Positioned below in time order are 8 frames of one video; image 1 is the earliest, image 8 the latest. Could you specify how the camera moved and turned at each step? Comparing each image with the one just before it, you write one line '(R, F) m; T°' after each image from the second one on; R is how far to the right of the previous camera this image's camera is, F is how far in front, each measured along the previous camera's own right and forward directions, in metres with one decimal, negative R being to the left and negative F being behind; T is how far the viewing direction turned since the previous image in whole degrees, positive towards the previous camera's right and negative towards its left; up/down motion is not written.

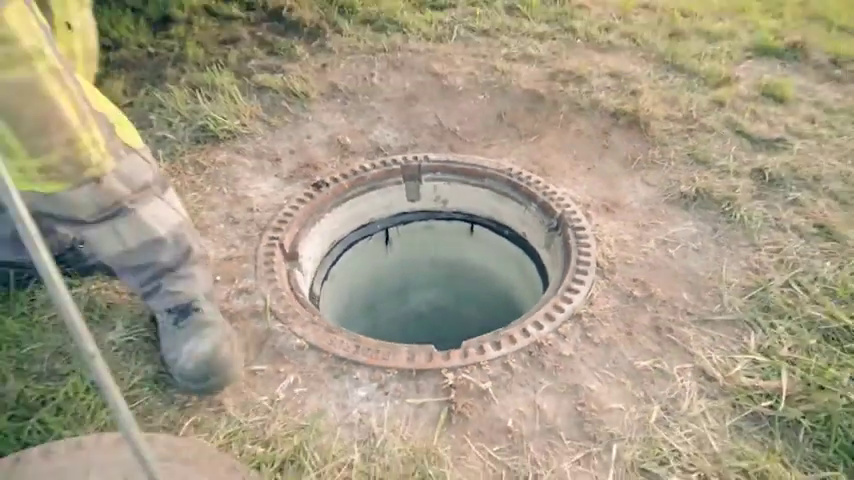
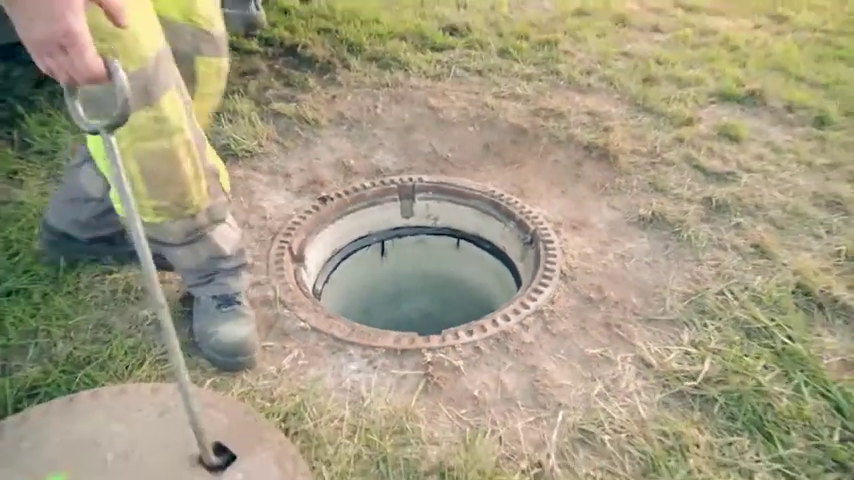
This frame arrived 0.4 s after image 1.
(0.0, -0.3) m; 0°
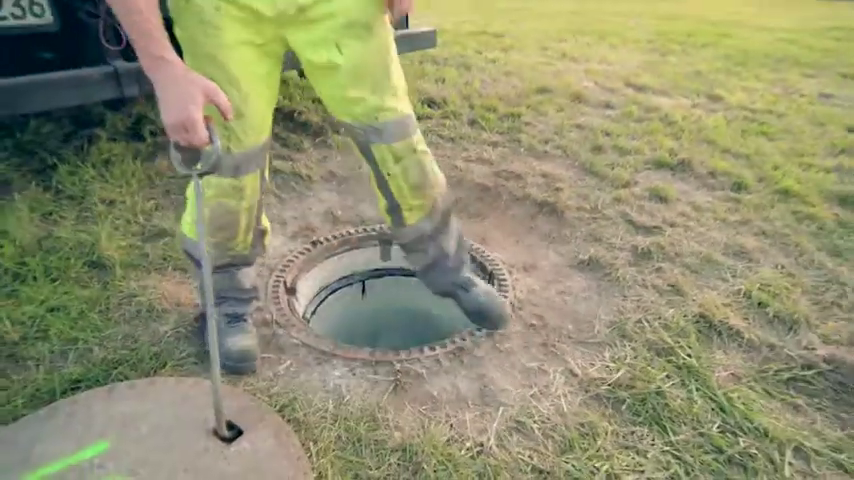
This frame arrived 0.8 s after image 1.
(0.0, -0.4) m; +2°
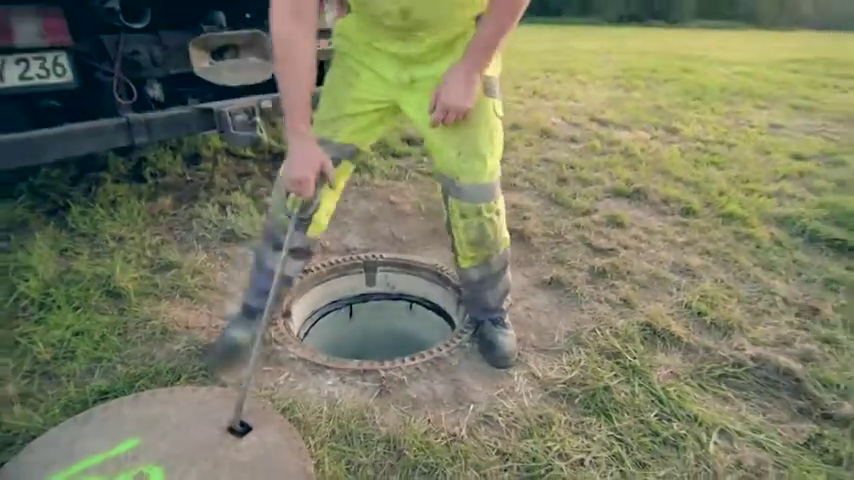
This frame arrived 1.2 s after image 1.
(0.0, -0.3) m; +2°
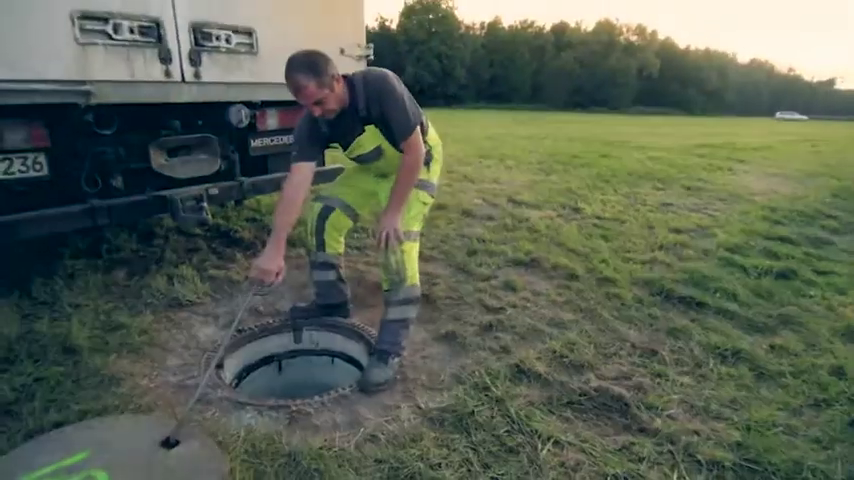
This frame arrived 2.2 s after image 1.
(+0.3, -0.7) m; +4°
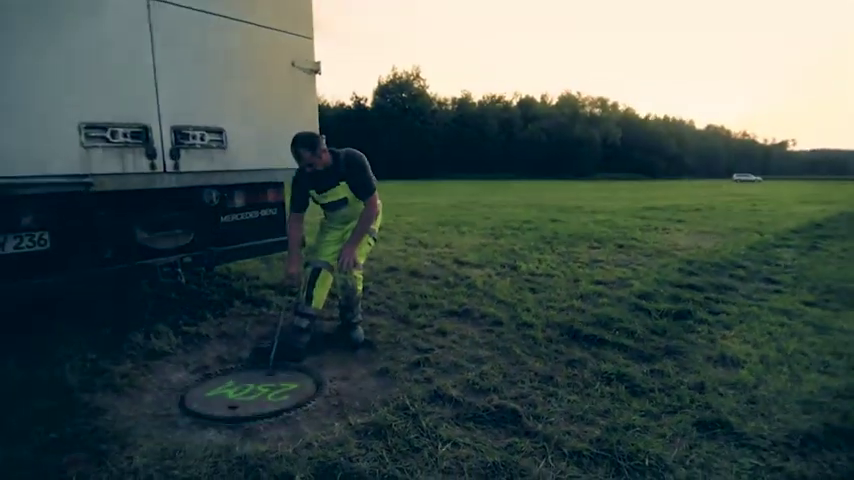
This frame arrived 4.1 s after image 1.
(+0.4, -0.9) m; +2°
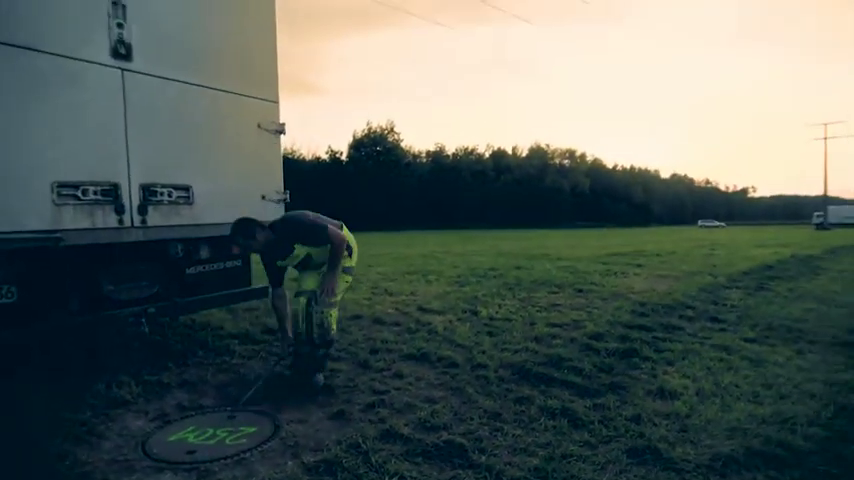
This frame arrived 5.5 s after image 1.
(+0.2, -0.4) m; +3°
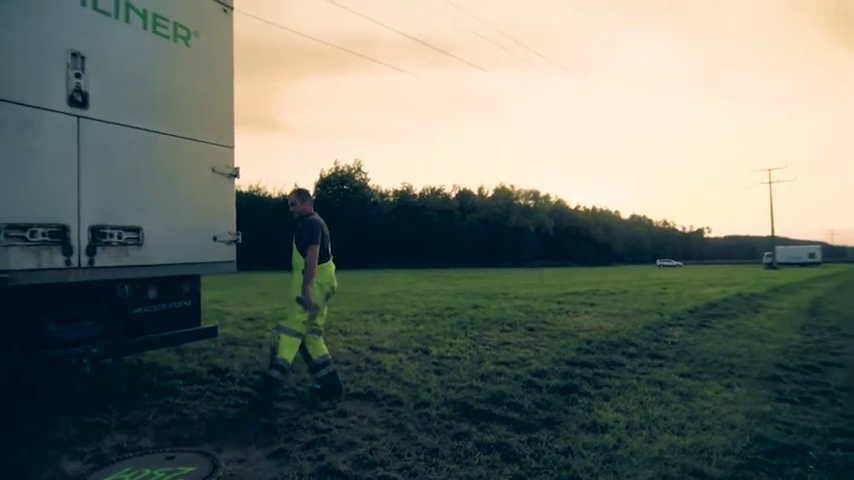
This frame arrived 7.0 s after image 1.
(+0.3, -0.3) m; +4°
